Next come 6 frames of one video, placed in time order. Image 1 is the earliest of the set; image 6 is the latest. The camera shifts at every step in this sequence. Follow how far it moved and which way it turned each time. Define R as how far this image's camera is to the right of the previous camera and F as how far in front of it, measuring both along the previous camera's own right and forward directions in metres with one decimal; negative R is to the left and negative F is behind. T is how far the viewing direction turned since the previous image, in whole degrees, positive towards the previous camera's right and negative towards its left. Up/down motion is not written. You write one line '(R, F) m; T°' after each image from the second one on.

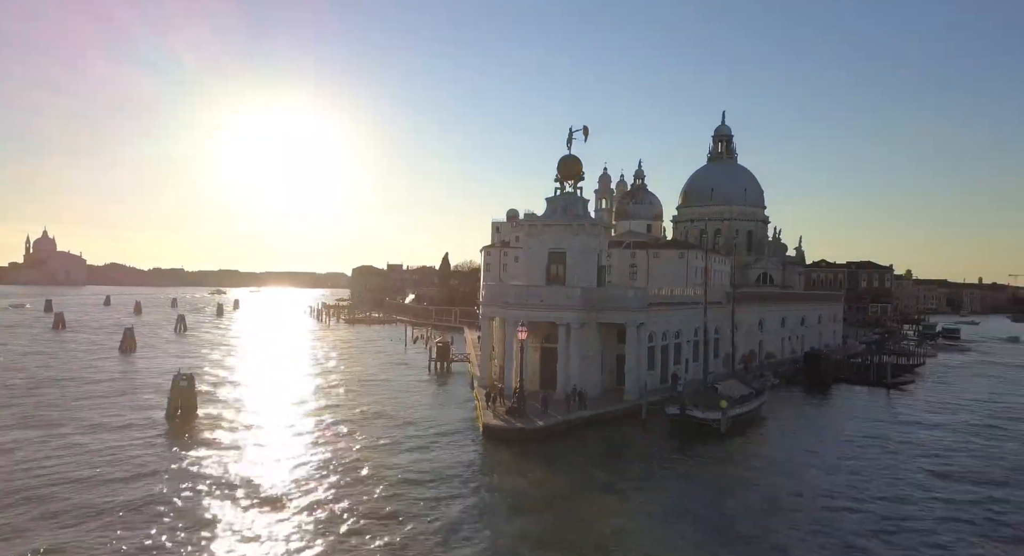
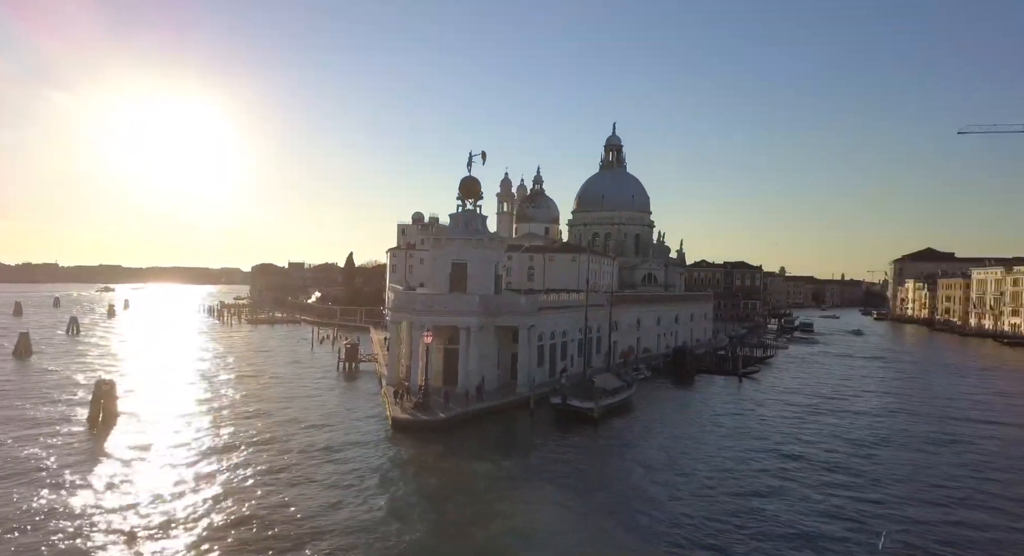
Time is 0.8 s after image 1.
(-0.1, -2.6) m; +9°
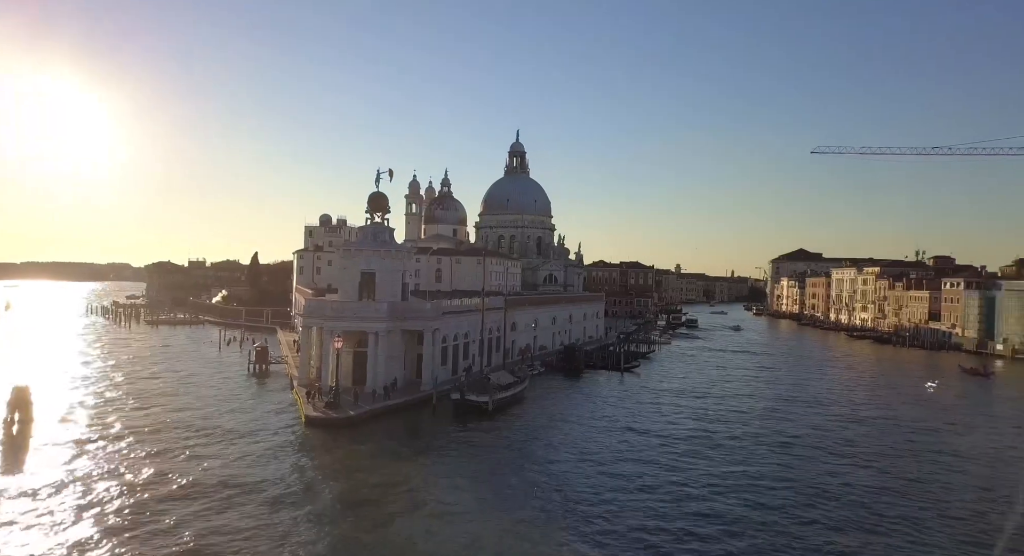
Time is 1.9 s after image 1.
(+0.2, -2.6) m; +8°
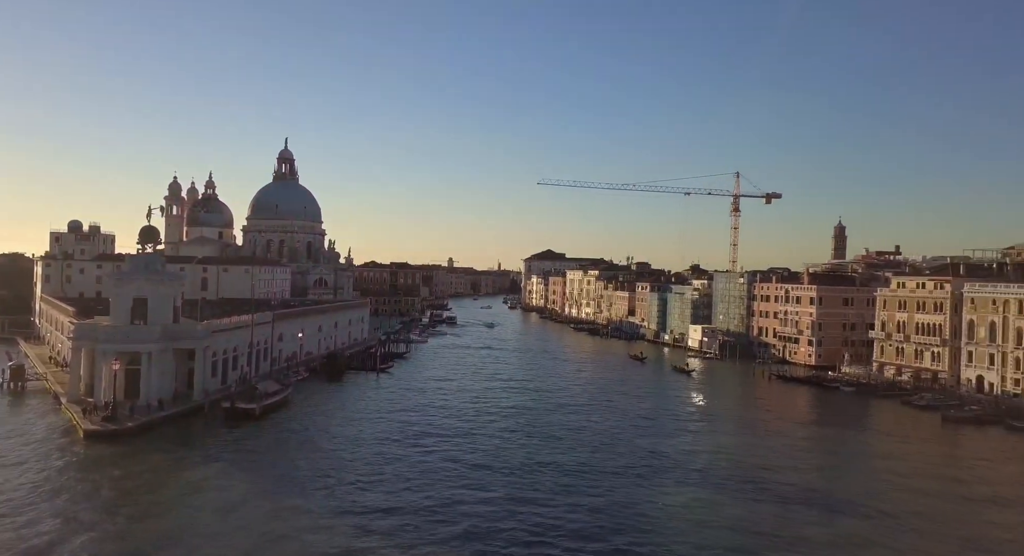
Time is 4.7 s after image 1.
(+0.4, -7.4) m; +20°
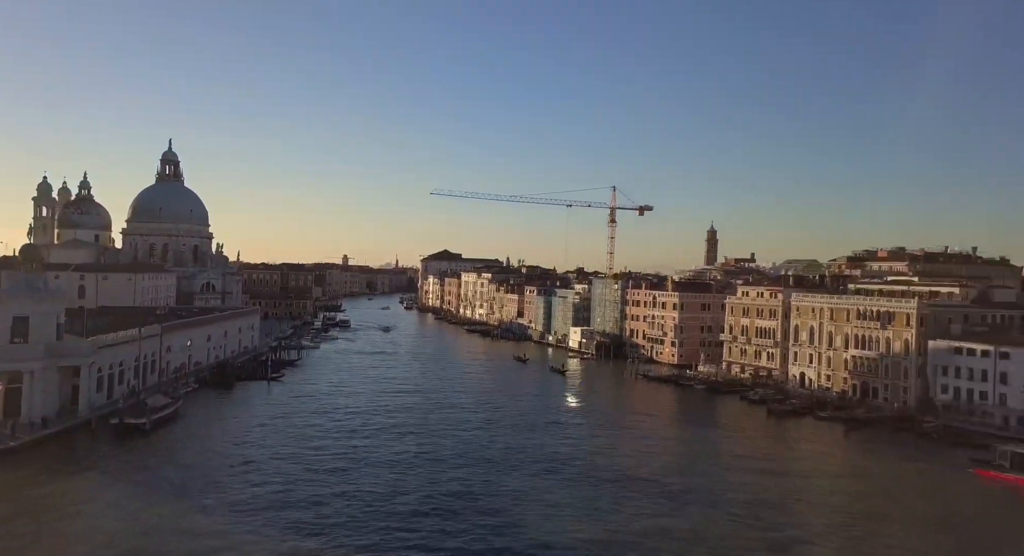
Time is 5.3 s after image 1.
(+0.5, -3.3) m; +9°
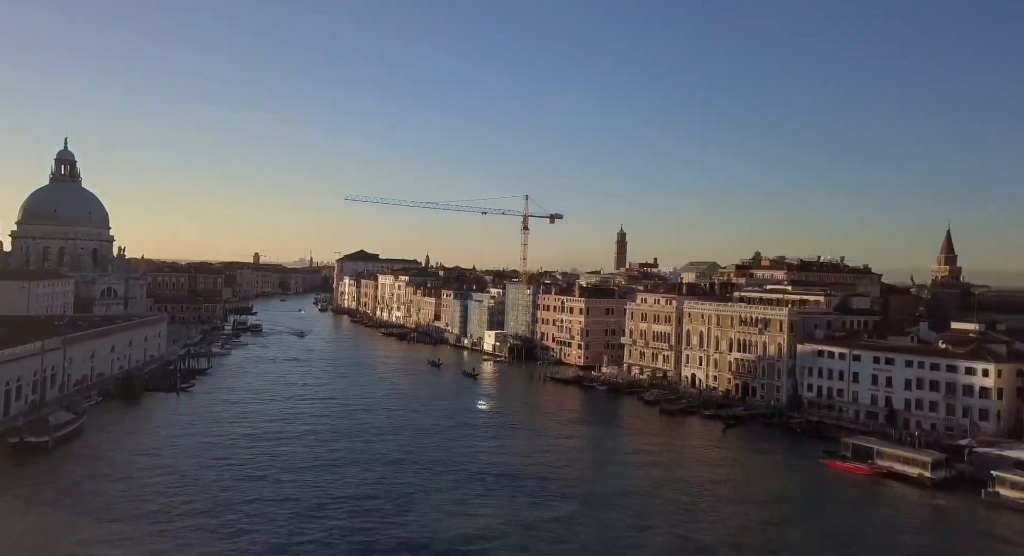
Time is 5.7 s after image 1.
(+0.4, -2.3) m; +7°
